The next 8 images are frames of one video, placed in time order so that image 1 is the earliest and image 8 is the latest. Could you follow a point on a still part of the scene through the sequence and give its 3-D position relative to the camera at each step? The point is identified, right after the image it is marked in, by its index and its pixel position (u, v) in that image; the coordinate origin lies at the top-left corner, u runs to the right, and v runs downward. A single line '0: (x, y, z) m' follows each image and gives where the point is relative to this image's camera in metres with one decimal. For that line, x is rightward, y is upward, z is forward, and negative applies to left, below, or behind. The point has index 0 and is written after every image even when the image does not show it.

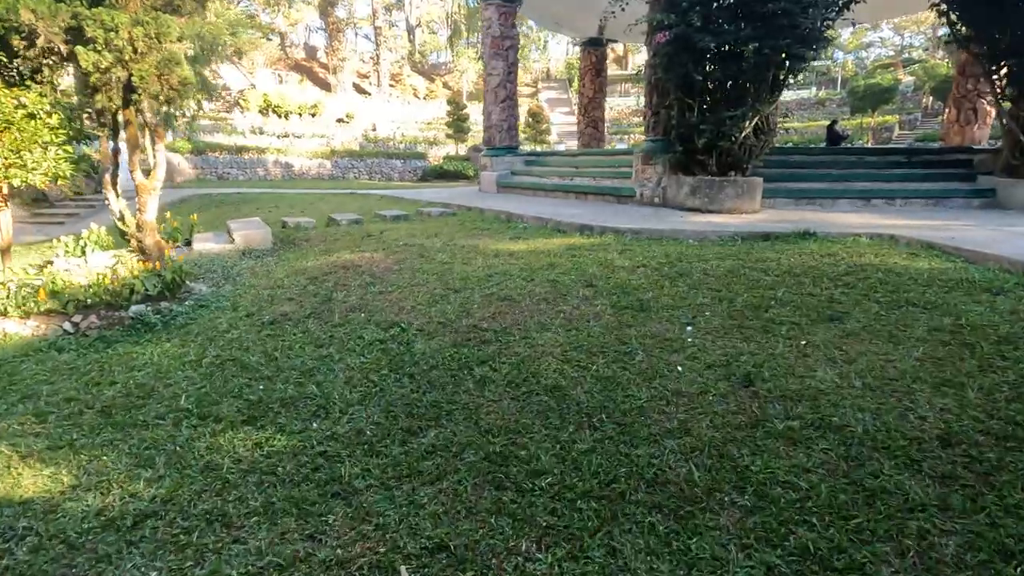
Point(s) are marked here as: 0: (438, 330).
0: (-0.4, -0.2, +3.1) m
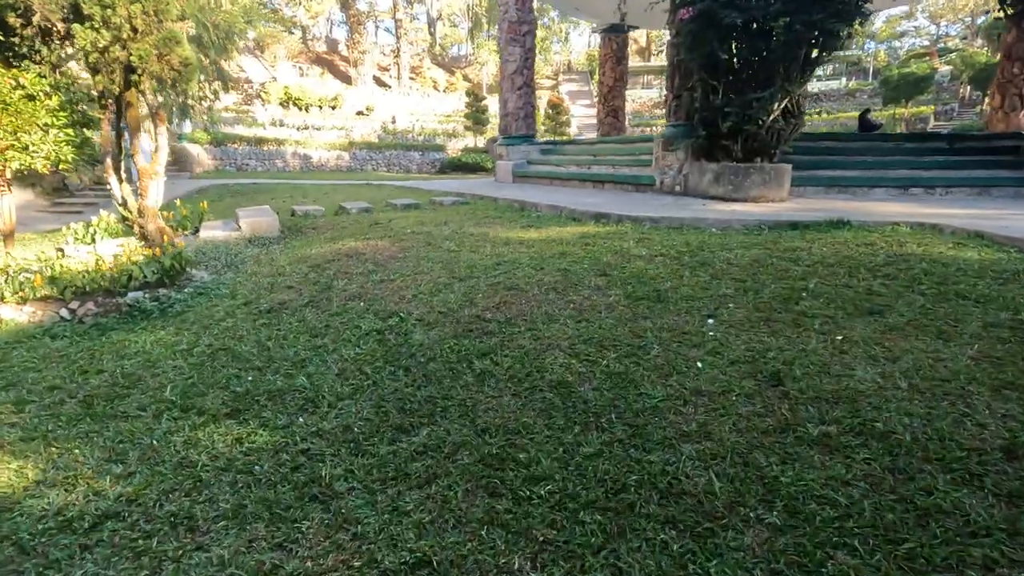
0: (-0.4, -0.2, +2.9) m
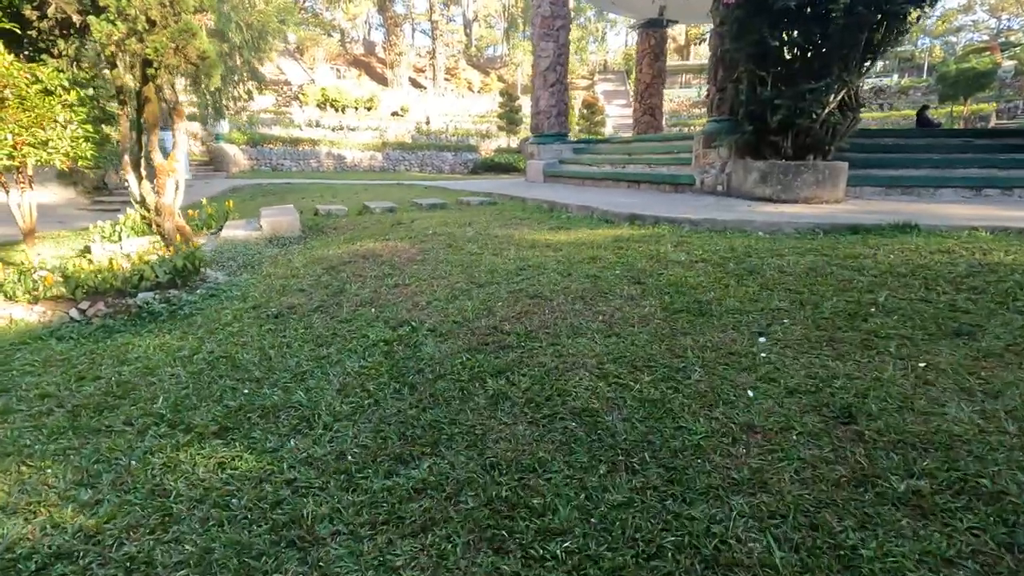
0: (-0.3, -0.2, +2.6) m
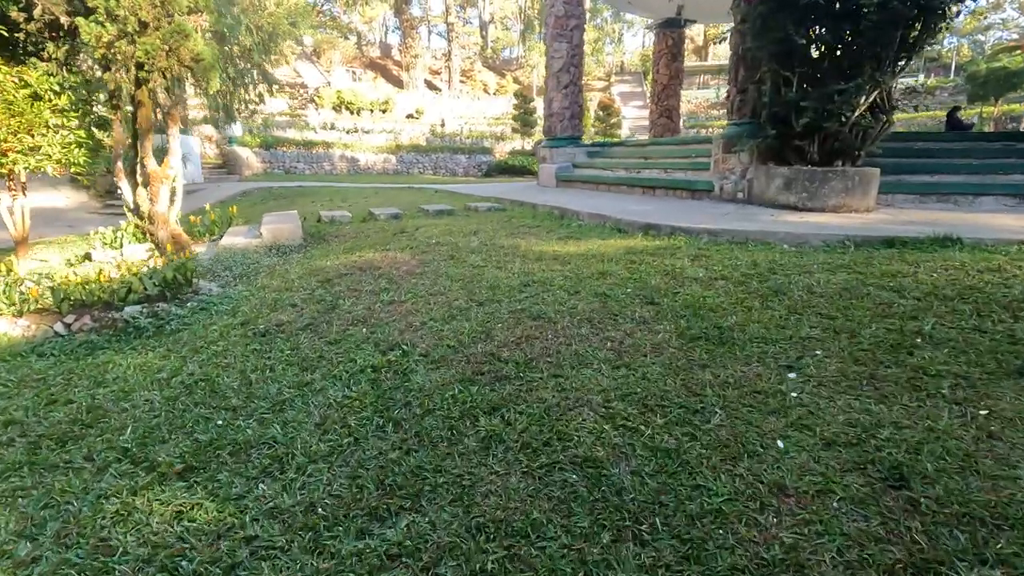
0: (-0.3, -0.3, +2.4) m
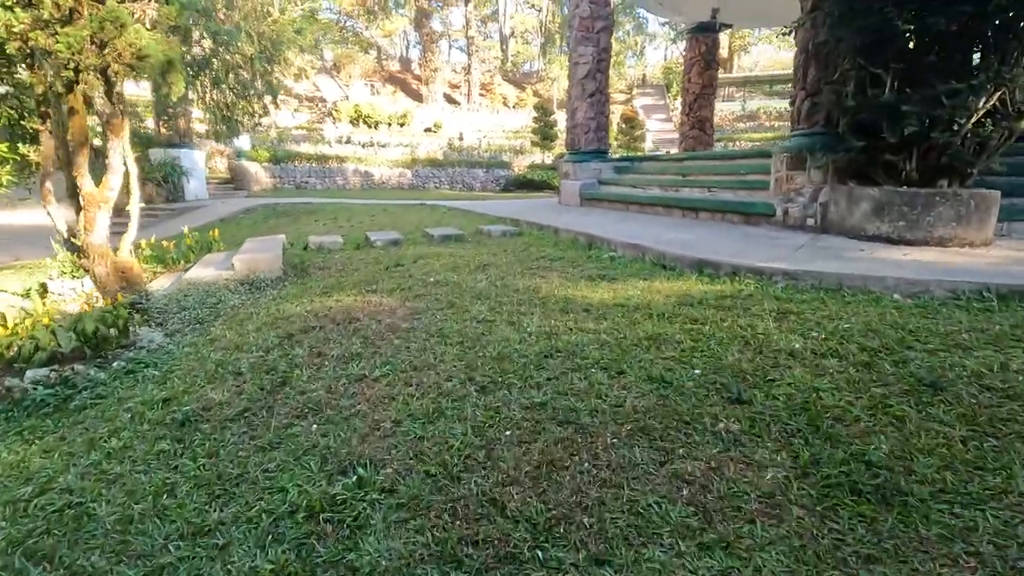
0: (-0.3, -0.6, +1.5) m
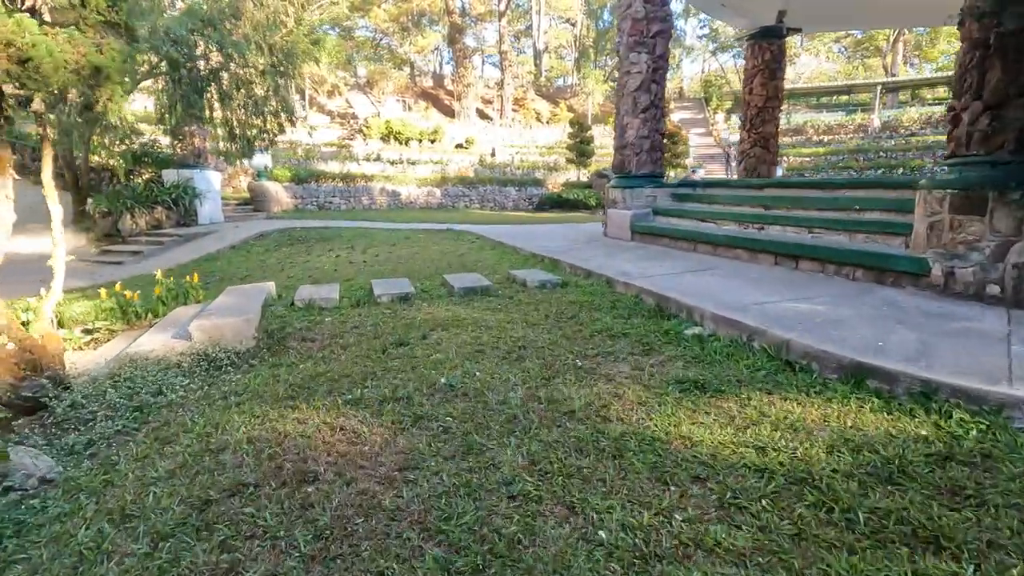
0: (-0.2, -1.0, +0.3) m
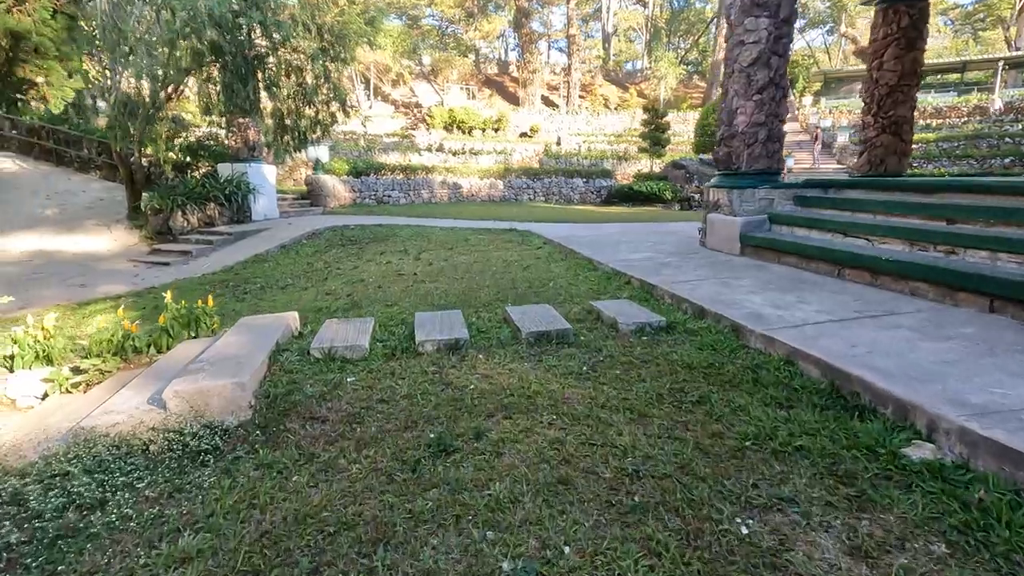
0: (-0.1, -1.4, -0.7) m
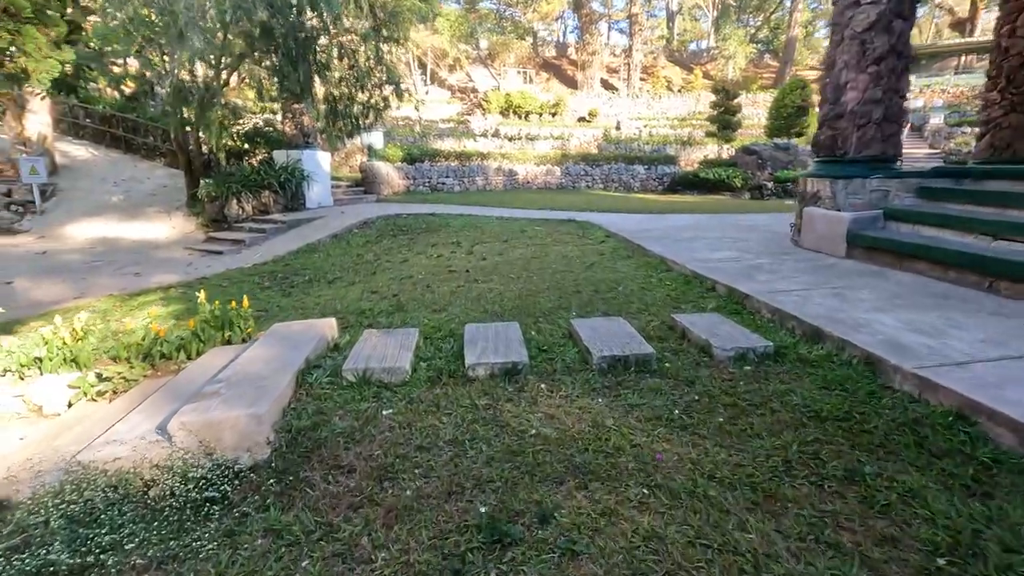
0: (-0.2, -1.5, -1.2) m
